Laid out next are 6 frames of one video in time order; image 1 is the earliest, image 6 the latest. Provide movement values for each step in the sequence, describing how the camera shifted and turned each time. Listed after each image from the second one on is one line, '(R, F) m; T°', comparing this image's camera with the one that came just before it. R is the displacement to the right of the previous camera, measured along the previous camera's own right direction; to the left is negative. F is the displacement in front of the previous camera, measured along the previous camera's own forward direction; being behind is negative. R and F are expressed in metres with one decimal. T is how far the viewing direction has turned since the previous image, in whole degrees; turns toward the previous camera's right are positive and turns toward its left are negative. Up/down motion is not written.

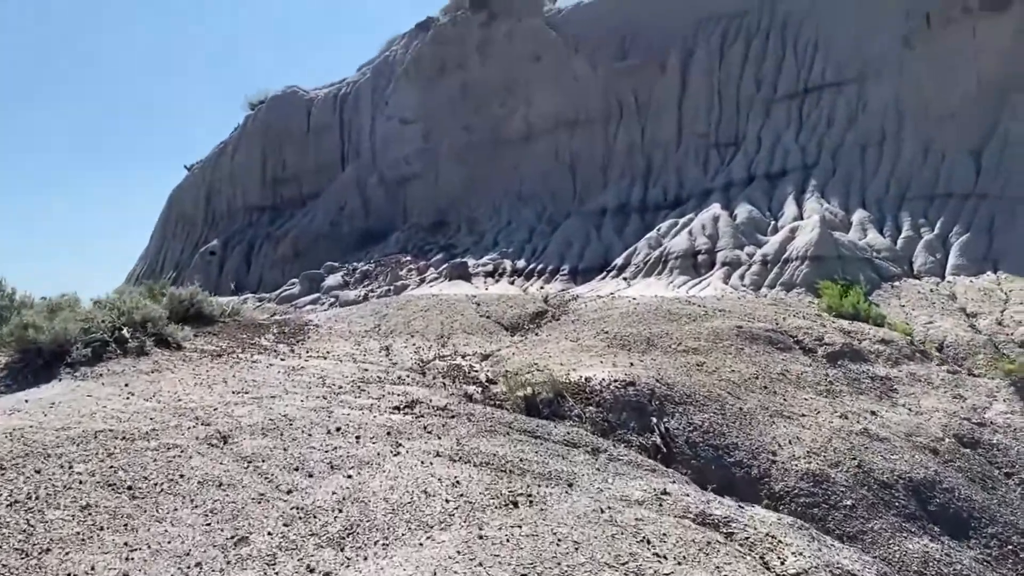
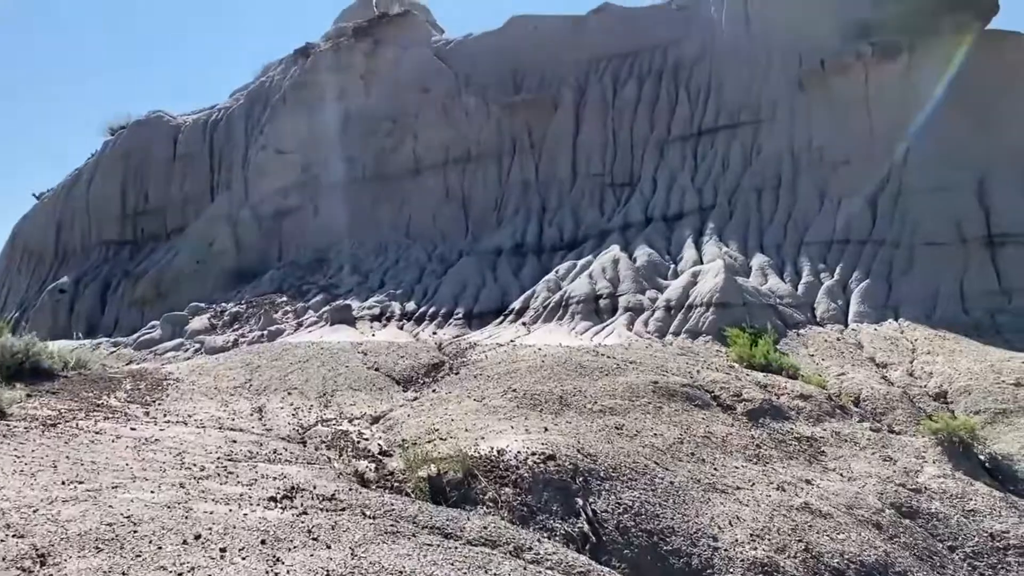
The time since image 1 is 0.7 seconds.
(-0.3, +2.0) m; +8°
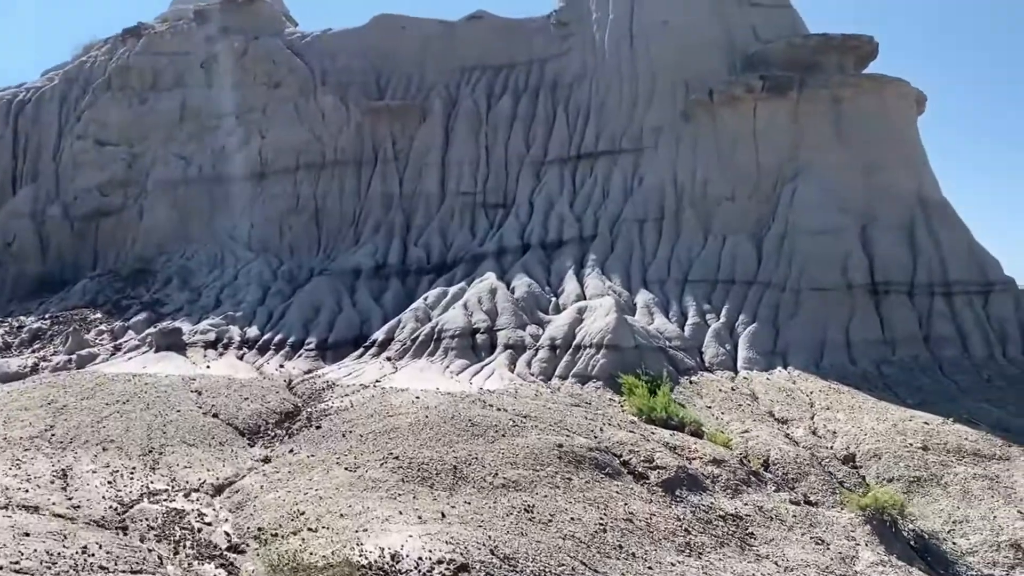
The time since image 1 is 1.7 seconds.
(-0.9, +2.8) m; +11°
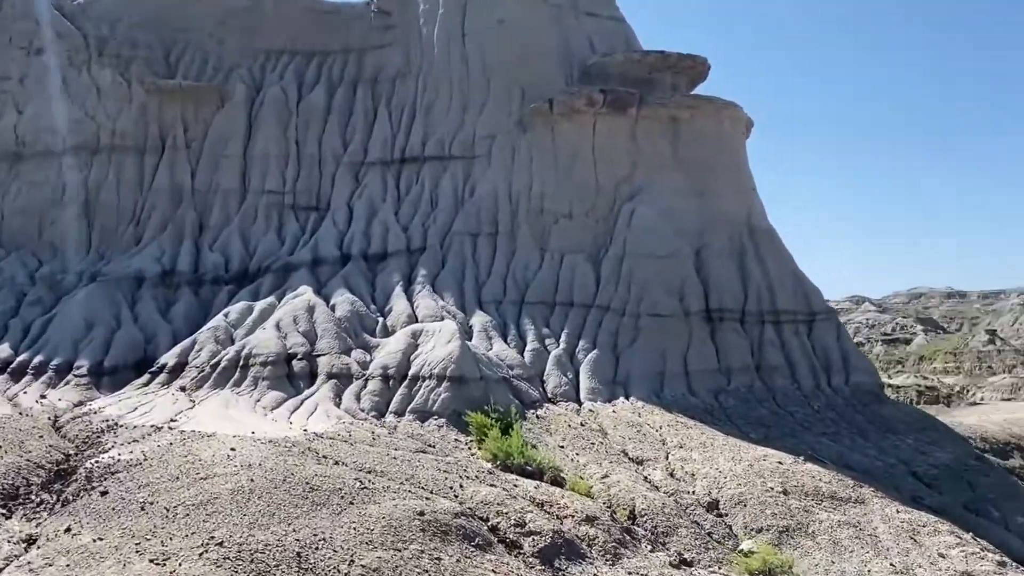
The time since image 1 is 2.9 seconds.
(-1.1, +2.6) m; +14°
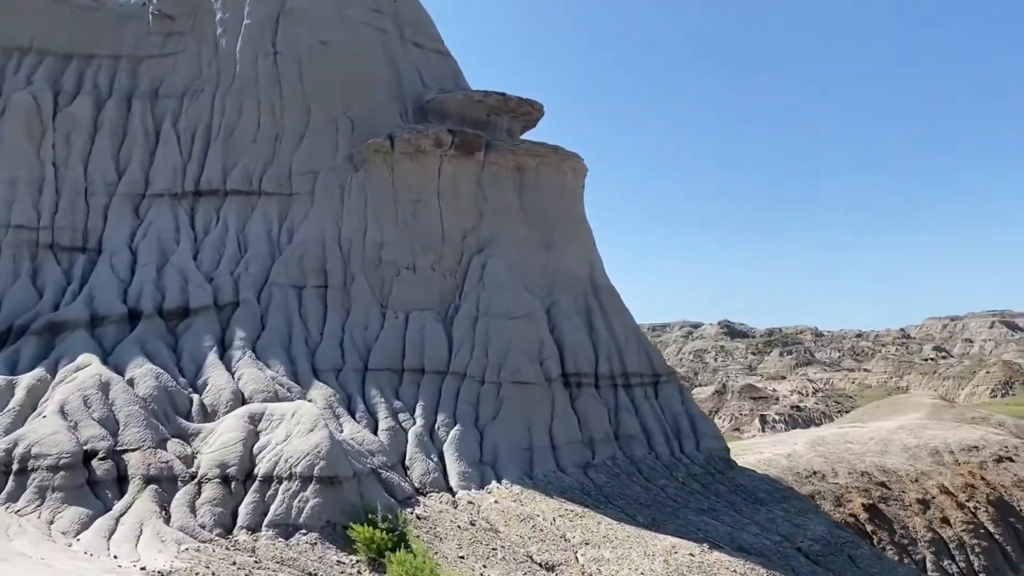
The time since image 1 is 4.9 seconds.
(-3.1, +3.4) m; +19°
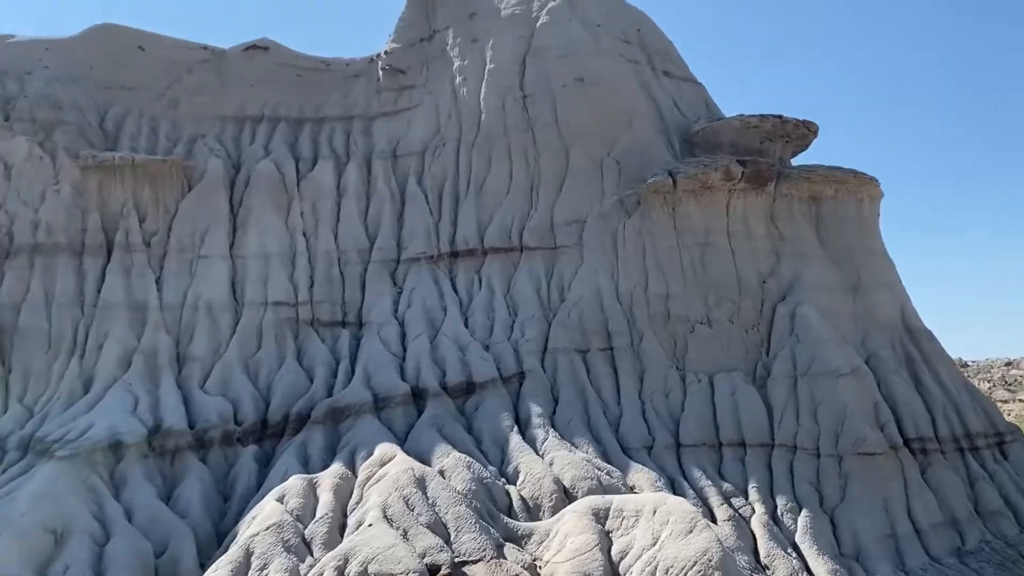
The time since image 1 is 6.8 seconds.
(-4.1, +2.6) m; -7°
